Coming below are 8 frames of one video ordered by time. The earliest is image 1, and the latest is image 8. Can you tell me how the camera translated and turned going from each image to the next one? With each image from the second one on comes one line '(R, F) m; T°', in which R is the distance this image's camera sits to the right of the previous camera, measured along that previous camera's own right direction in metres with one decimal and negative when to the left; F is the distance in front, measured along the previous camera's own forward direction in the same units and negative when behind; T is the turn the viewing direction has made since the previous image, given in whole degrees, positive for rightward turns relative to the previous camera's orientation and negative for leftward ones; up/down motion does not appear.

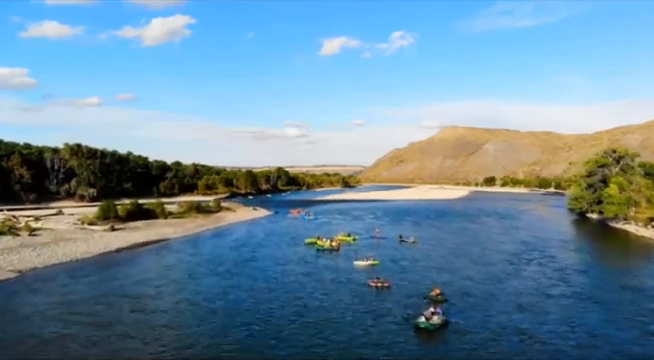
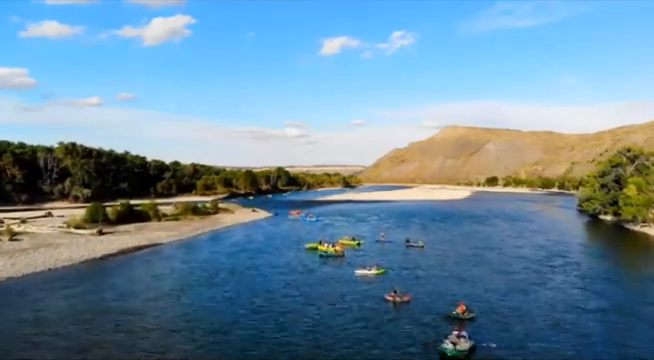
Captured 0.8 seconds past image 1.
(-0.4, +4.3) m; 0°
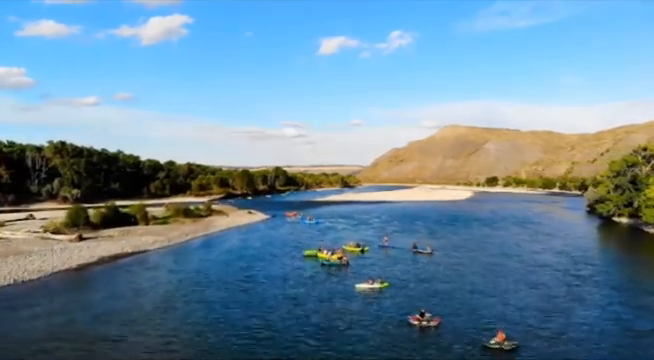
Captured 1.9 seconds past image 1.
(-0.4, +5.3) m; 0°
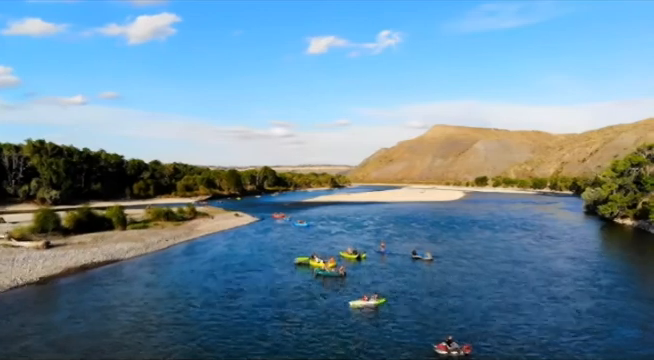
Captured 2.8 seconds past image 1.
(-0.5, +4.9) m; +1°
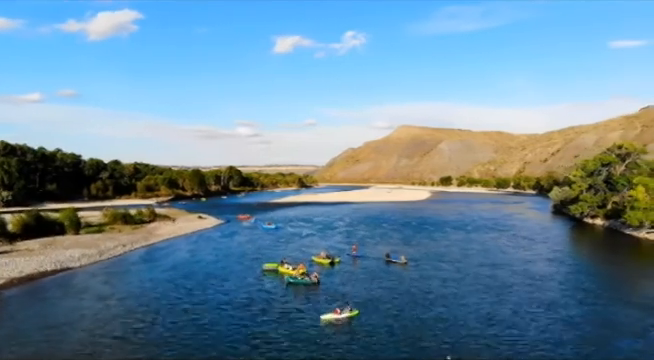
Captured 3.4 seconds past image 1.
(-0.4, +3.2) m; +3°
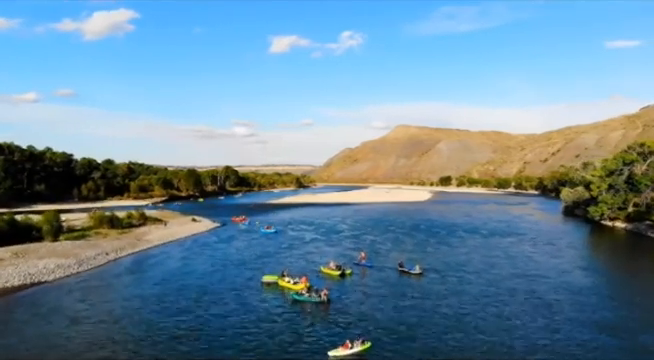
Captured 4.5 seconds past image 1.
(-1.0, +5.6) m; 0°
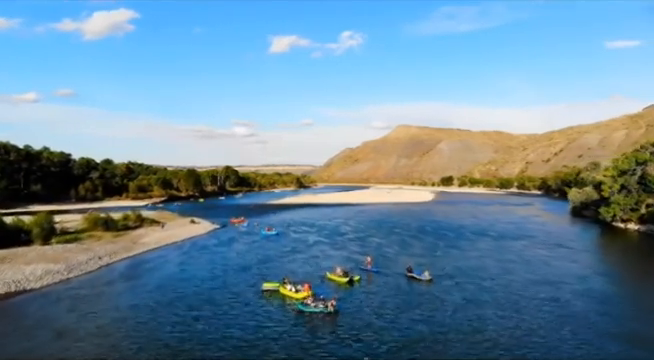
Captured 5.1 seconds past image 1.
(-0.5, +2.6) m; 0°
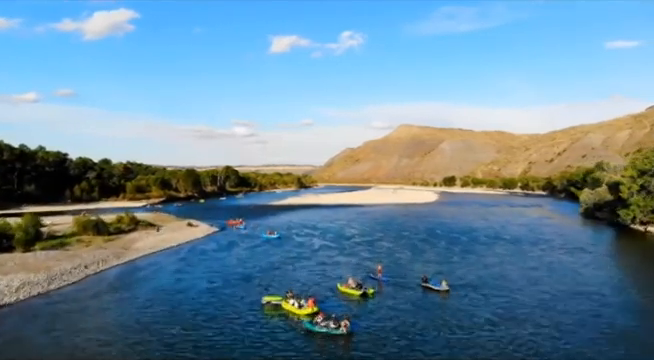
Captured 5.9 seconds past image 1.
(-0.7, +3.9) m; 0°
